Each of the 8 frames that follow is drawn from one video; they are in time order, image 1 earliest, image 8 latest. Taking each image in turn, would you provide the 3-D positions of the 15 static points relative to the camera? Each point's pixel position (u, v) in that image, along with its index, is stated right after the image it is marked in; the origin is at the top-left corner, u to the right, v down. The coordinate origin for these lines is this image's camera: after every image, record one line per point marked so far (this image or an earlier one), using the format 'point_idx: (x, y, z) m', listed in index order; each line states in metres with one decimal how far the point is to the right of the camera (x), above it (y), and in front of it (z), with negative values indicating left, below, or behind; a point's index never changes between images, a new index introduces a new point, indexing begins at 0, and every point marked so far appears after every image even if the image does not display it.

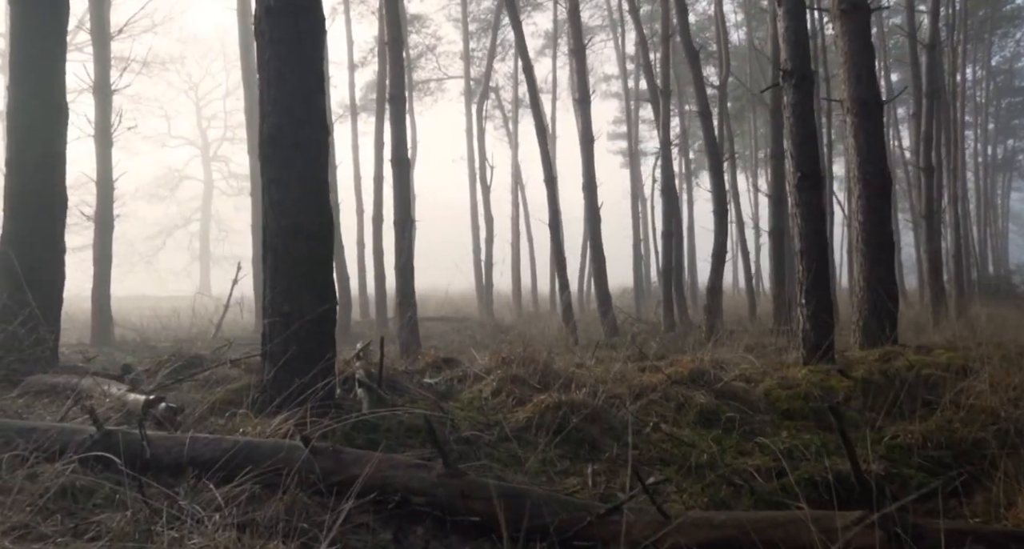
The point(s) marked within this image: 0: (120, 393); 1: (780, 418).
0: (-2.8, -0.8, +6.0) m
1: (+2.0, -1.1, +6.1) m
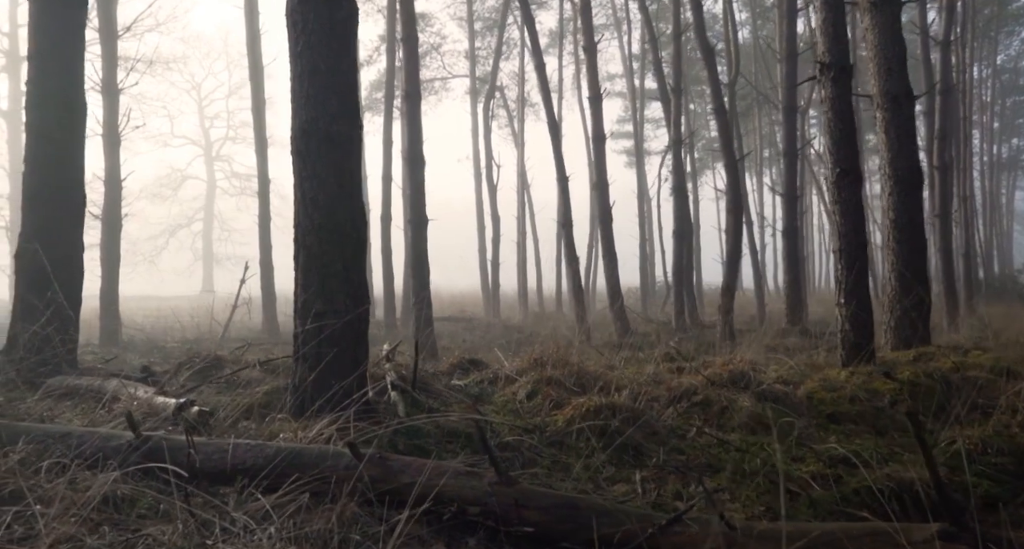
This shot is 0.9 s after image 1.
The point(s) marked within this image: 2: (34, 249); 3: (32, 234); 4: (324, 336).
0: (-2.5, -0.8, +5.8) m
1: (+2.2, -1.0, +5.9) m
2: (-4.4, +0.2, +7.7) m
3: (-4.5, +0.4, +7.7) m
4: (-1.3, -0.4, +5.6) m
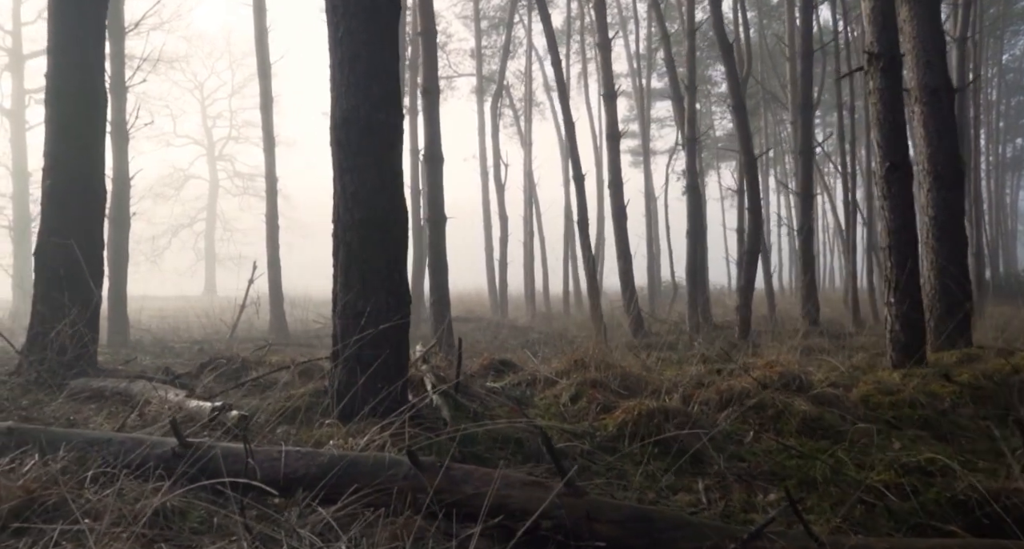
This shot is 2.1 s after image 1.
0: (-2.2, -0.8, +5.6) m
1: (+2.6, -1.0, +5.7) m
2: (-4.1, +0.3, +7.5) m
3: (-4.1, +0.4, +7.5) m
4: (-0.9, -0.4, +5.3) m
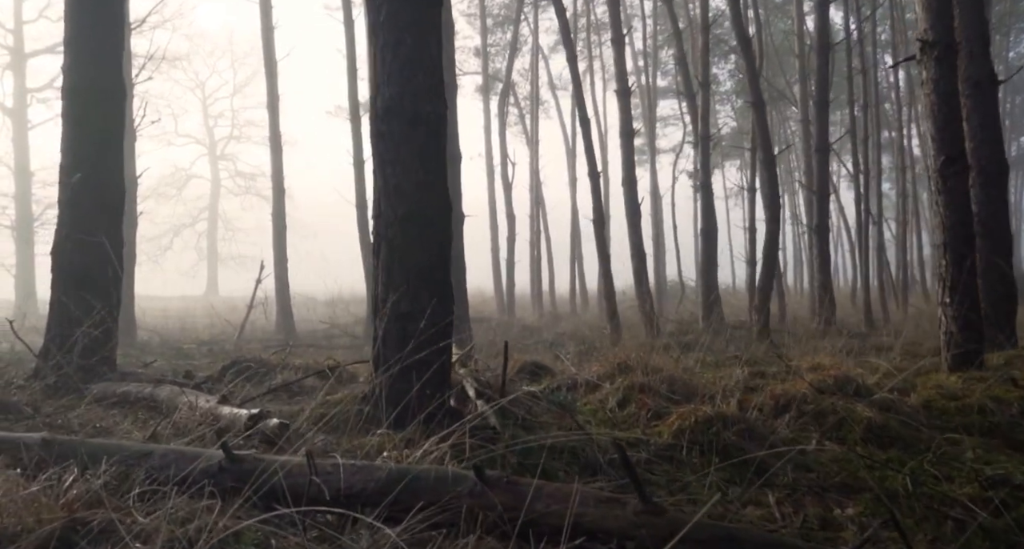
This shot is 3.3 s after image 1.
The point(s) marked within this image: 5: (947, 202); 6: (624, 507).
0: (-1.9, -0.8, +5.3) m
1: (+2.9, -1.0, +5.4) m
2: (-3.8, +0.3, +7.2) m
3: (-3.8, +0.4, +7.2) m
4: (-0.6, -0.4, +5.0) m
5: (+3.5, +0.6, +6.7) m
6: (+0.5, -1.0, +3.5) m
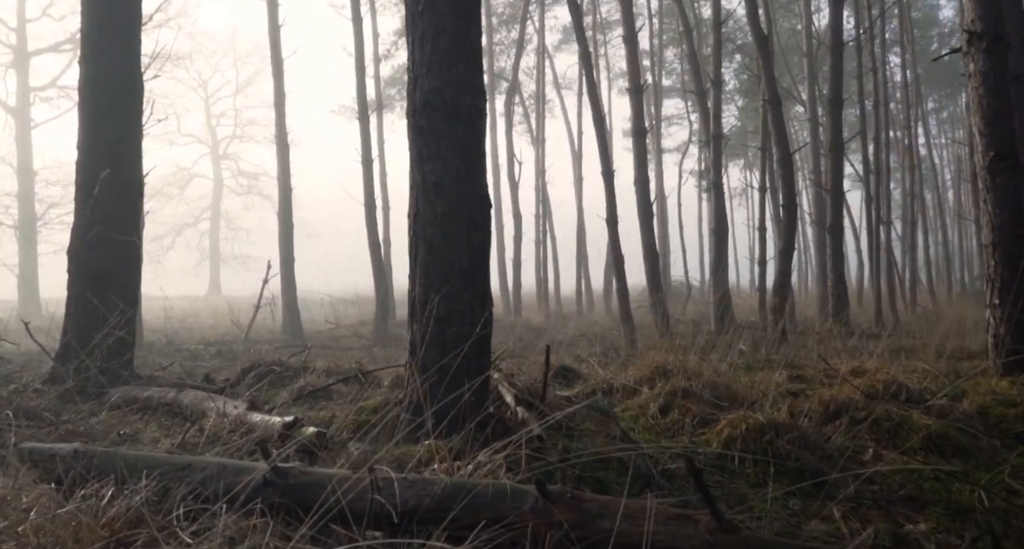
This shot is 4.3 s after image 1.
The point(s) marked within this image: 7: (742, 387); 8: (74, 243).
0: (-1.6, -0.8, +5.1) m
1: (+3.1, -1.0, +5.2) m
2: (-3.5, +0.2, +7.0) m
3: (-3.6, +0.4, +7.0) m
4: (-0.4, -0.4, +4.8) m
5: (+3.8, +0.6, +6.5) m
6: (+0.7, -1.0, +3.2) m
7: (+1.7, -0.8, +6.2) m
8: (-3.6, +0.3, +7.0) m
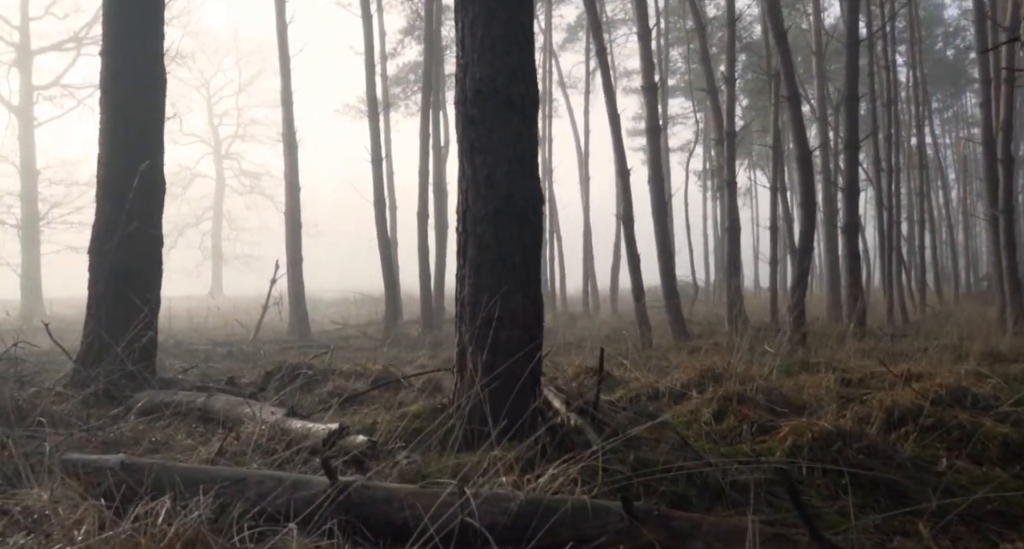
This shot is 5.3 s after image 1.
0: (-1.3, -0.8, +4.8) m
1: (+3.4, -1.0, +4.9) m
2: (-3.2, +0.3, +6.7) m
3: (-3.3, +0.4, +6.7) m
4: (0.0, -0.4, +4.5) m
5: (+4.1, +0.6, +6.2) m
6: (+1.0, -1.0, +3.0) m
7: (+2.0, -0.8, +5.9) m
8: (-3.3, +0.3, +6.7) m
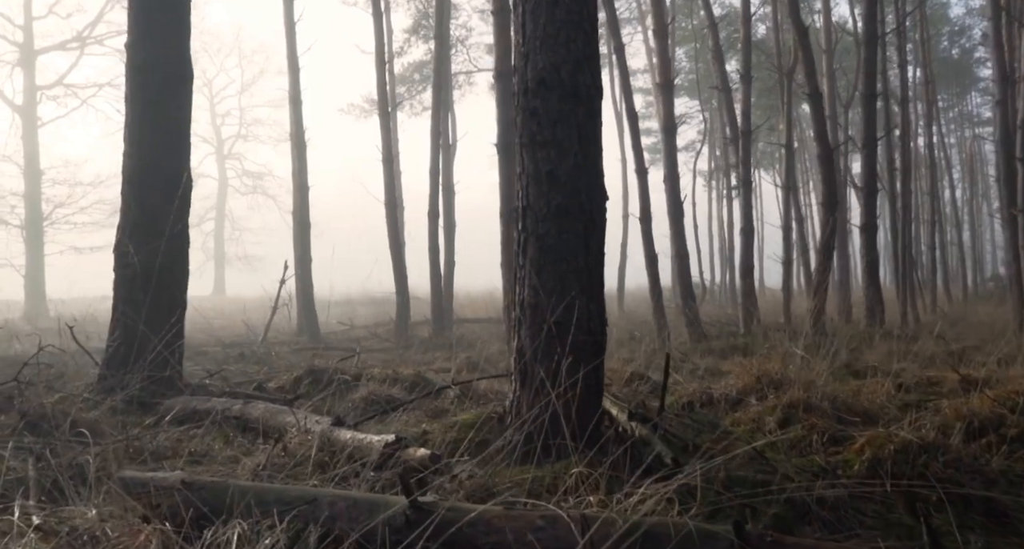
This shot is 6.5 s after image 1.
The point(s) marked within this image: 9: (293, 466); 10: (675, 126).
0: (-1.0, -0.8, +4.5) m
1: (+3.8, -1.0, +4.6) m
2: (-2.9, +0.2, +6.4) m
3: (-2.9, +0.4, +6.4) m
4: (+0.3, -0.4, +4.3) m
5: (+4.4, +0.6, +6.0) m
6: (+1.4, -1.0, +2.7) m
7: (+2.3, -0.8, +5.6) m
8: (-3.0, +0.3, +6.4) m
9: (-1.1, -0.9, +4.0) m
10: (+3.8, +3.4, +19.1) m
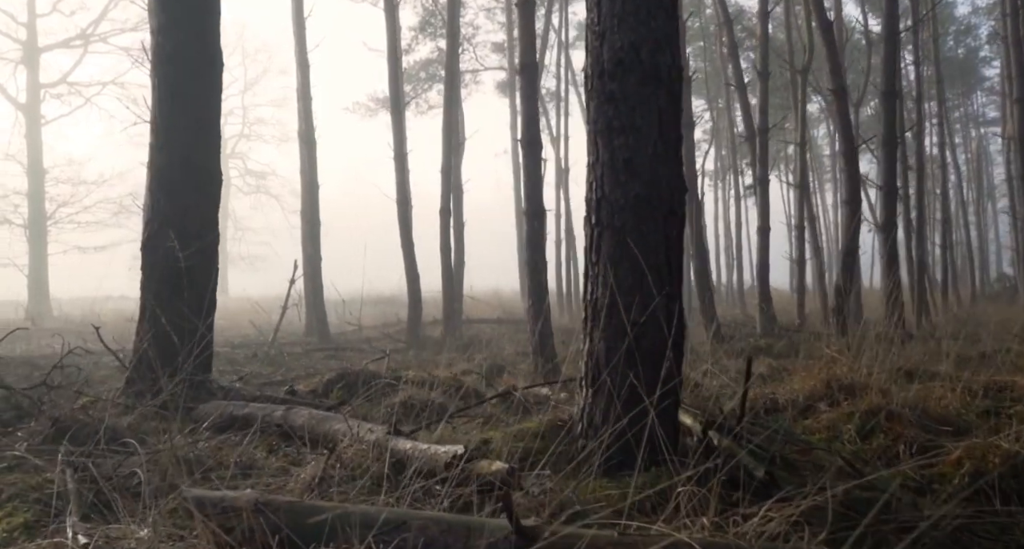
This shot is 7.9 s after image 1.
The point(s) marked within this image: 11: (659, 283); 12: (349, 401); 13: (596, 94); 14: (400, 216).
0: (-0.6, -0.8, +4.2) m
1: (+4.1, -1.0, +4.3) m
2: (-2.5, +0.3, +6.1) m
3: (-2.6, +0.4, +6.1) m
4: (+0.6, -0.4, +3.9) m
5: (+4.8, +0.6, +5.6) m
6: (+1.7, -1.0, +2.4) m
7: (+2.7, -0.8, +5.3) m
8: (-2.6, +0.3, +6.1) m
9: (-0.7, -0.9, +3.7) m
10: (+4.2, +3.4, +18.8) m
11: (+0.7, -0.1, +4.0) m
12: (-1.2, -0.9, +5.9) m
13: (+0.4, +0.9, +4.1) m
14: (-2.6, +1.4, +19.8) m
